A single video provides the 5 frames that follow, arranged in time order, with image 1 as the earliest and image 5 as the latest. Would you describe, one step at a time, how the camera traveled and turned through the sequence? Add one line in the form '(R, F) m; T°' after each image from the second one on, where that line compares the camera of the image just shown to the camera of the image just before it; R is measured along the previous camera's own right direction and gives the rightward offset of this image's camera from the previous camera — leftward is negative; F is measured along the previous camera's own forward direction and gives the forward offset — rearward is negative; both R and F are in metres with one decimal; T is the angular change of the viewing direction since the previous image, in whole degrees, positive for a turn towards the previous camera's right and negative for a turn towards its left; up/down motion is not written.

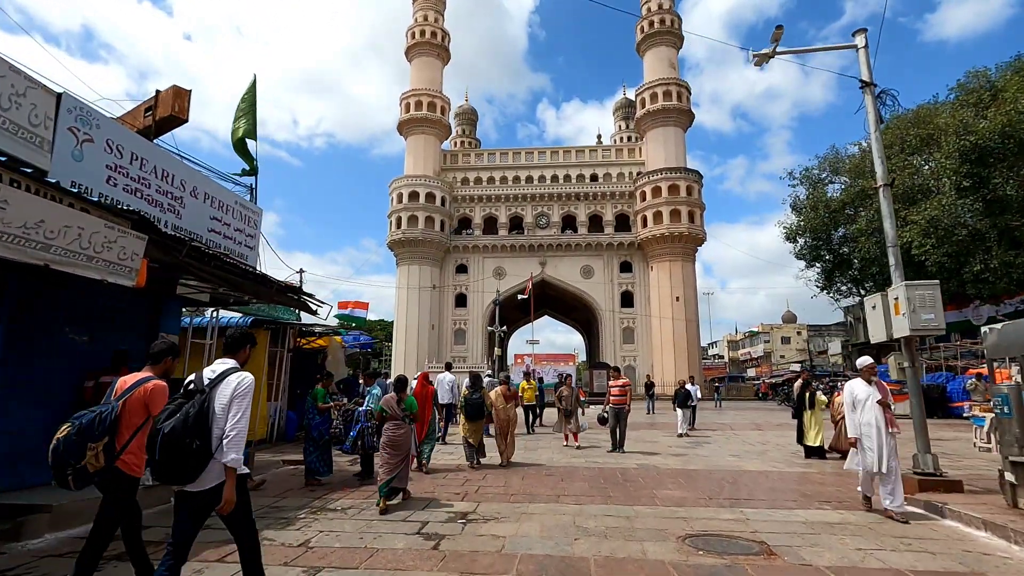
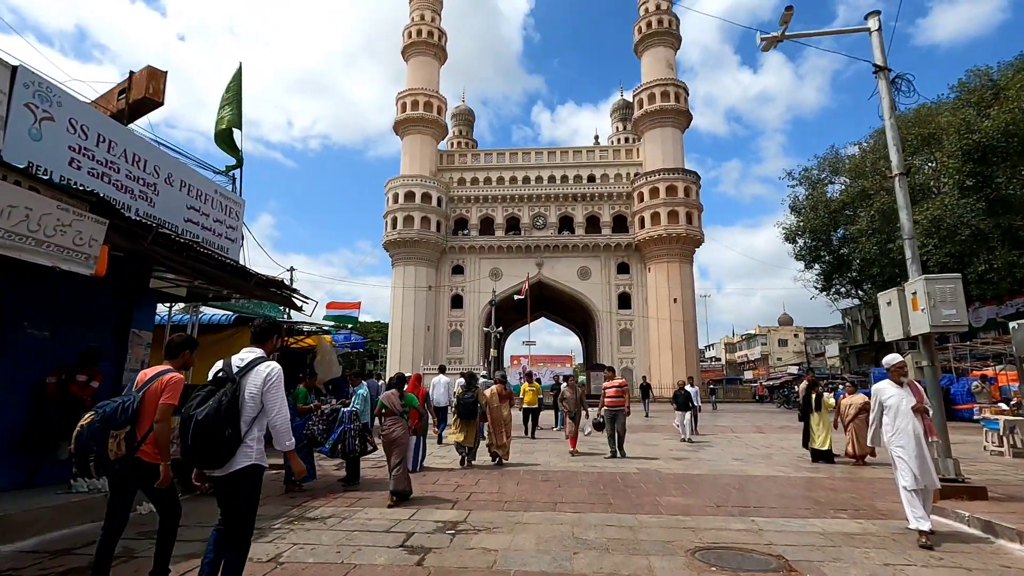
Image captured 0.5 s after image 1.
(0.0, +0.4) m; 0°
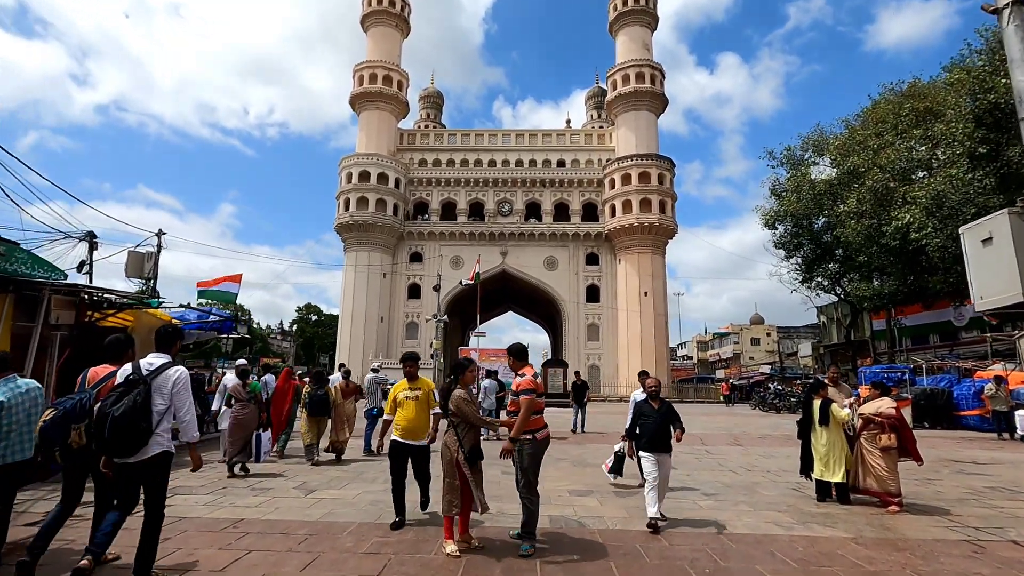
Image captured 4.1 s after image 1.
(+1.2, +3.1) m; +2°
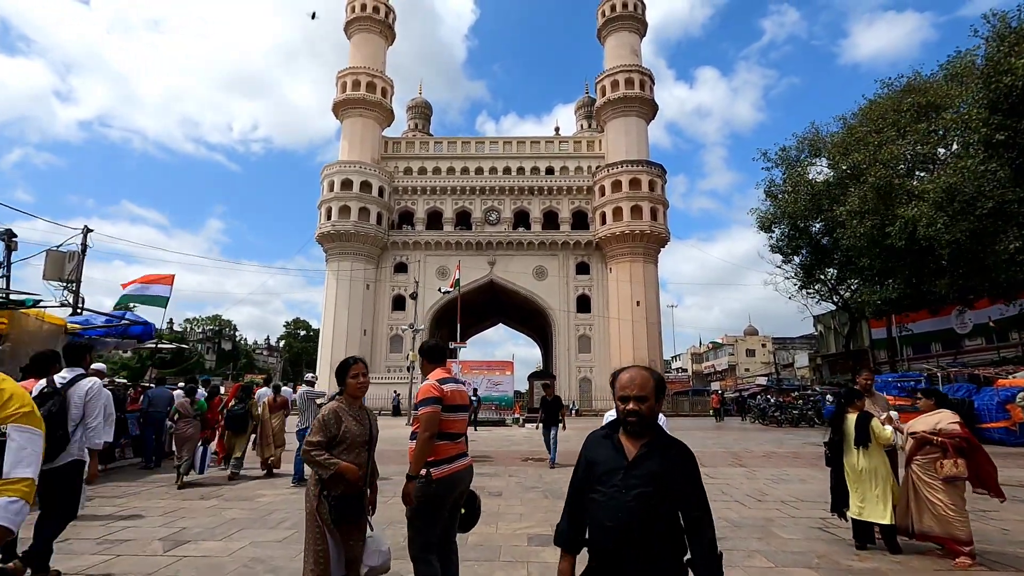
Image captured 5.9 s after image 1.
(+0.5, +1.5) m; +1°
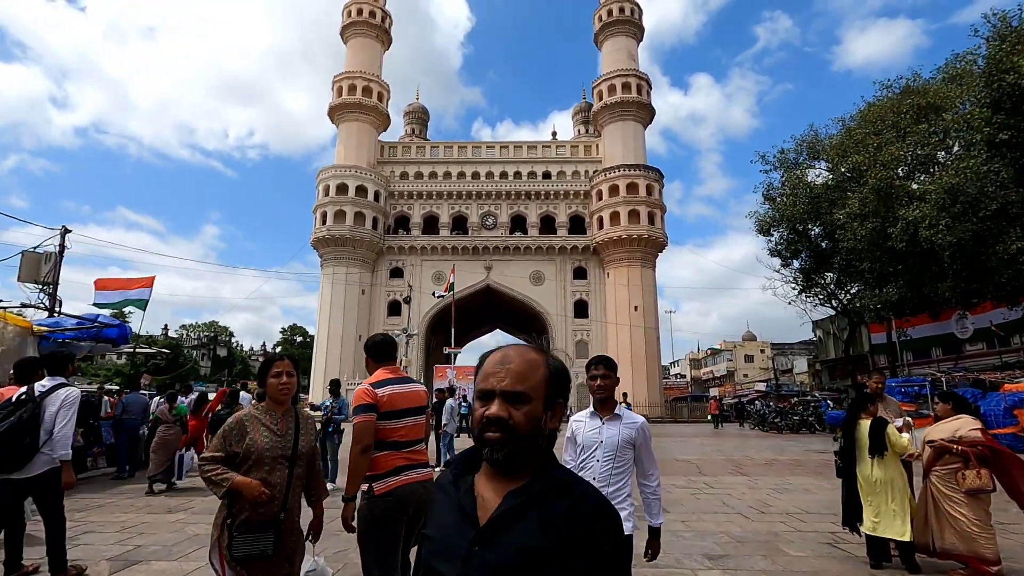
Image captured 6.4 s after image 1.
(+0.1, +0.4) m; 0°
